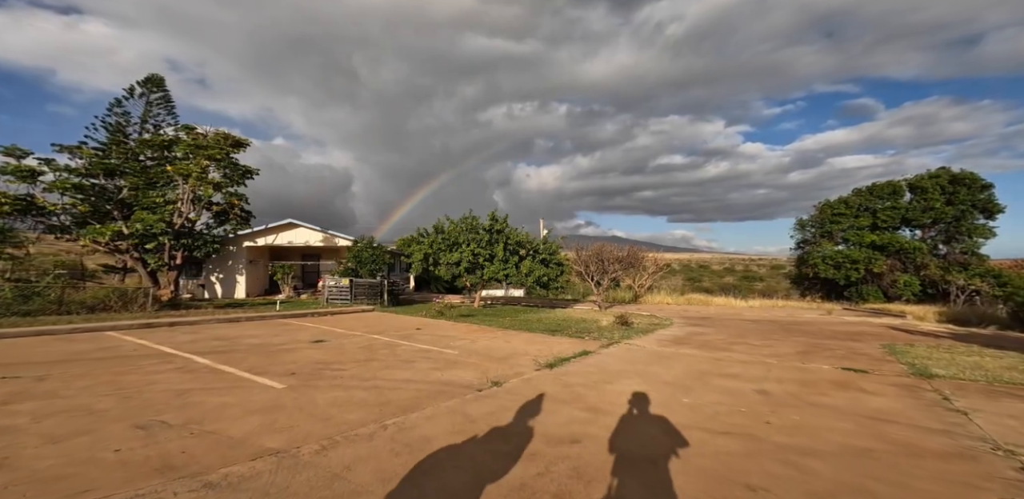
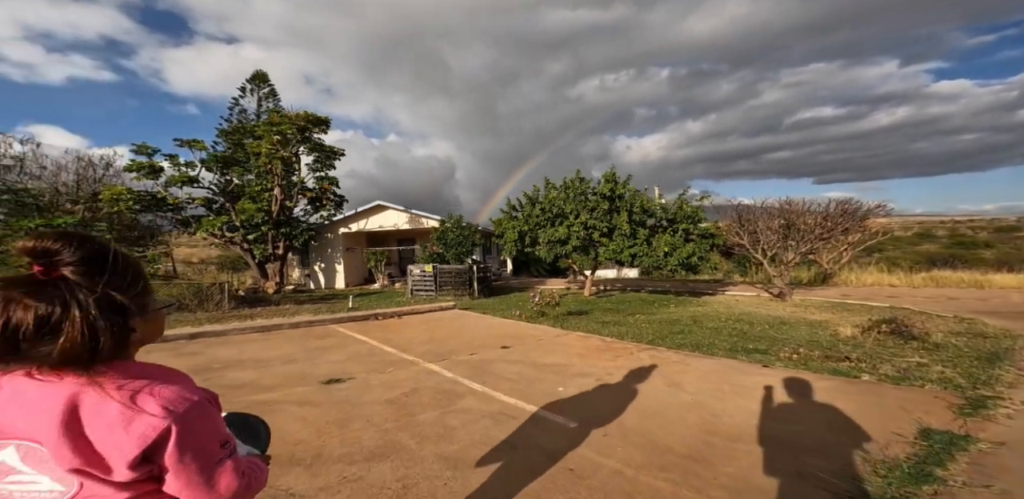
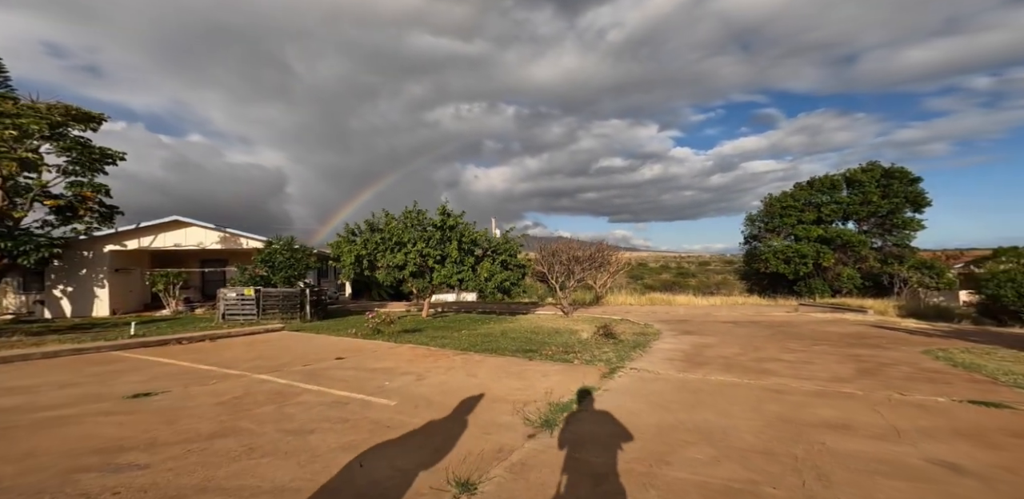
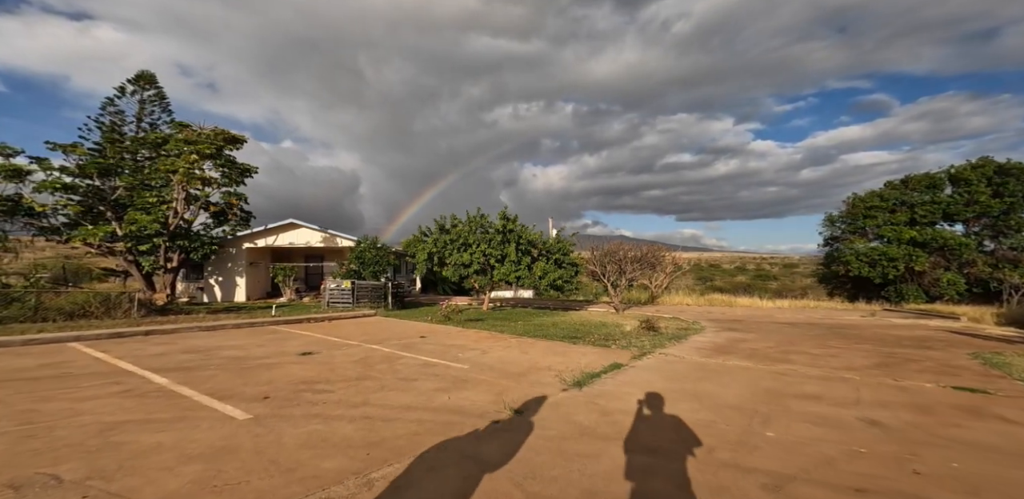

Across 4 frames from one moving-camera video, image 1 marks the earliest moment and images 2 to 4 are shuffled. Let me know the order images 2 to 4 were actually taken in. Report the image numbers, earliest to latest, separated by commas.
4, 3, 2
